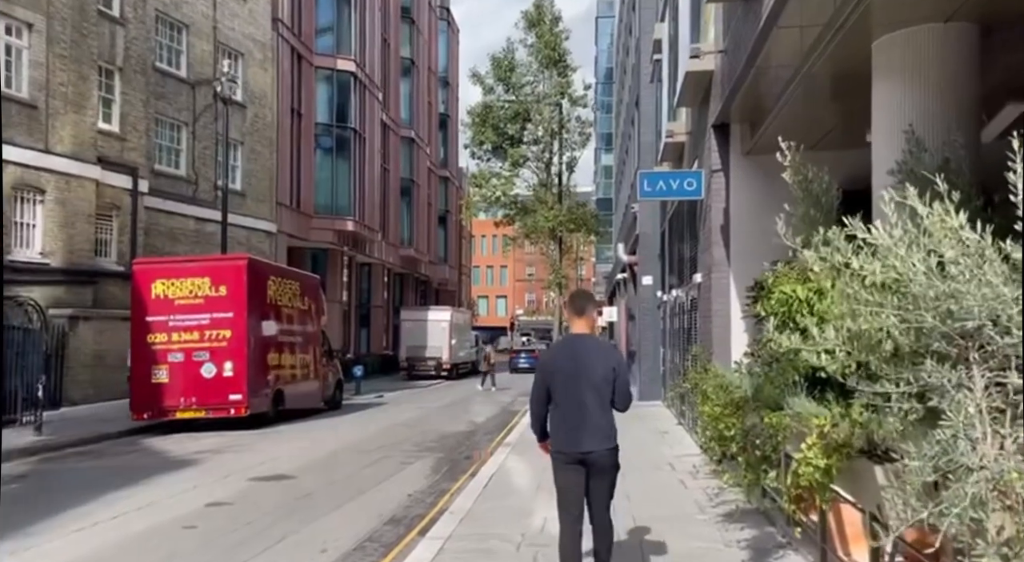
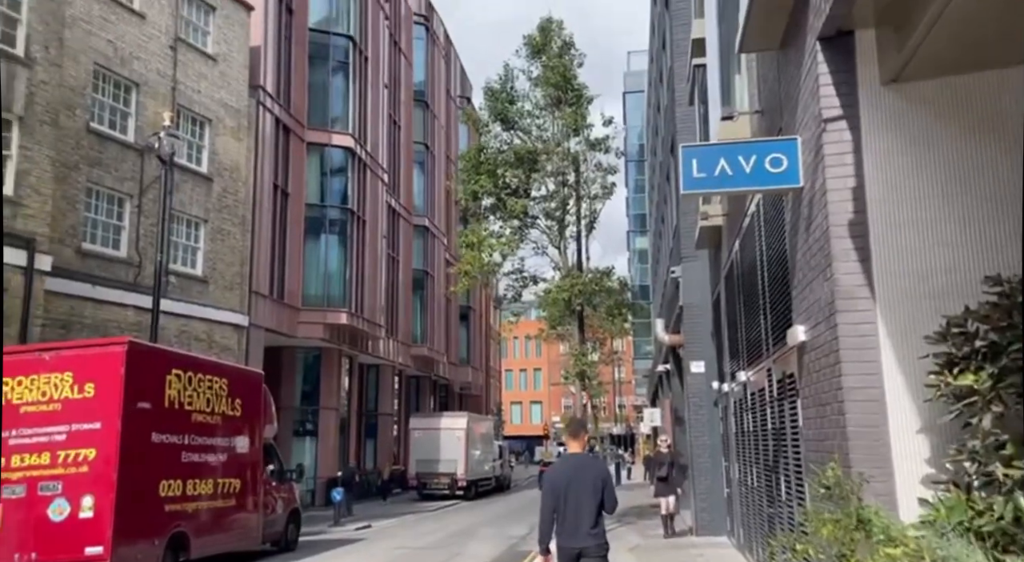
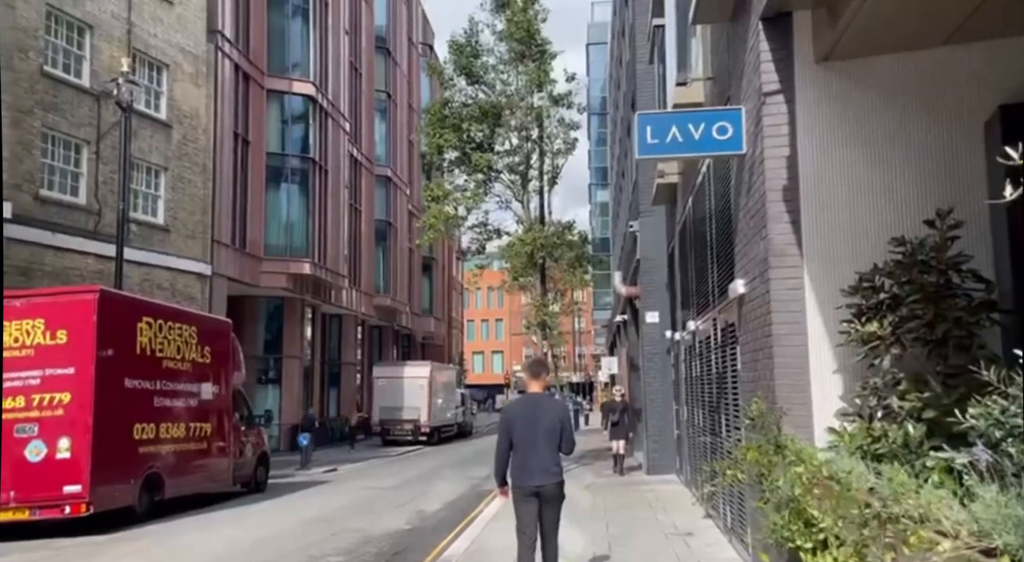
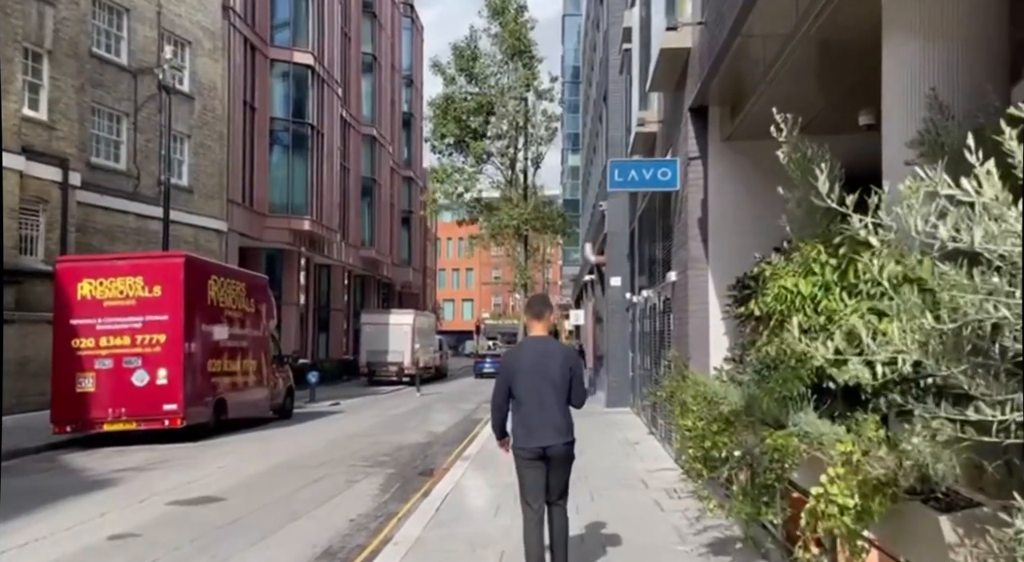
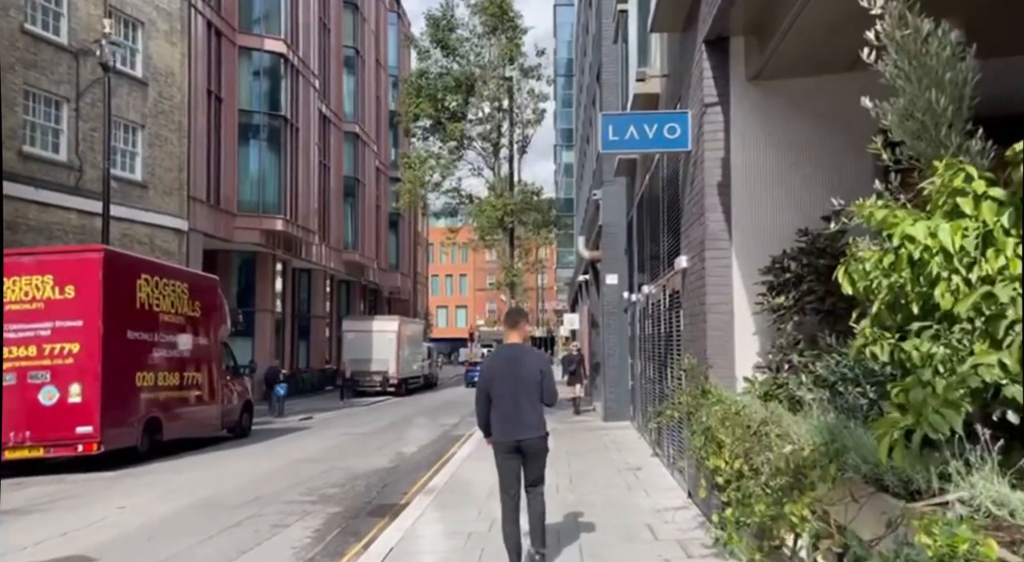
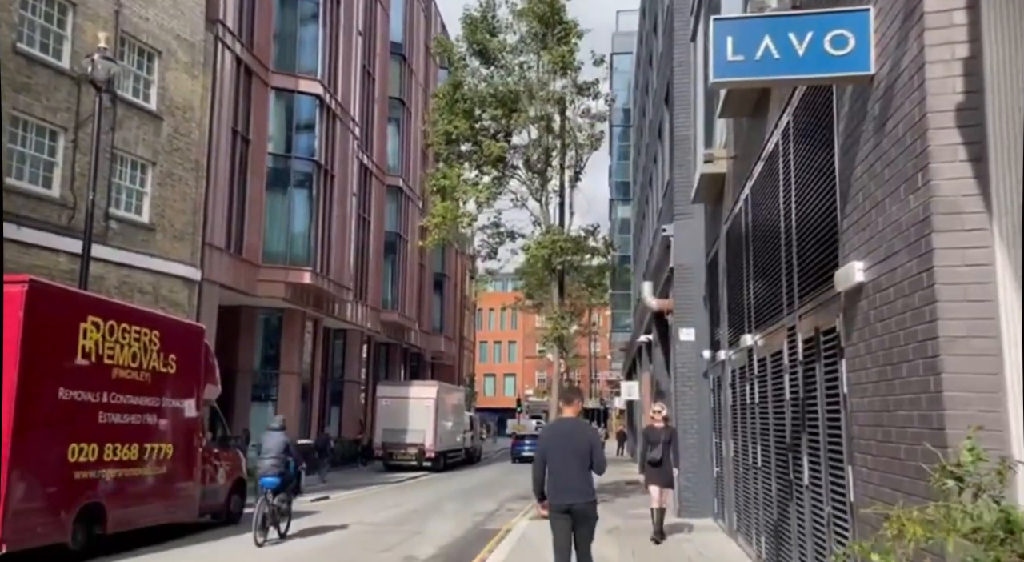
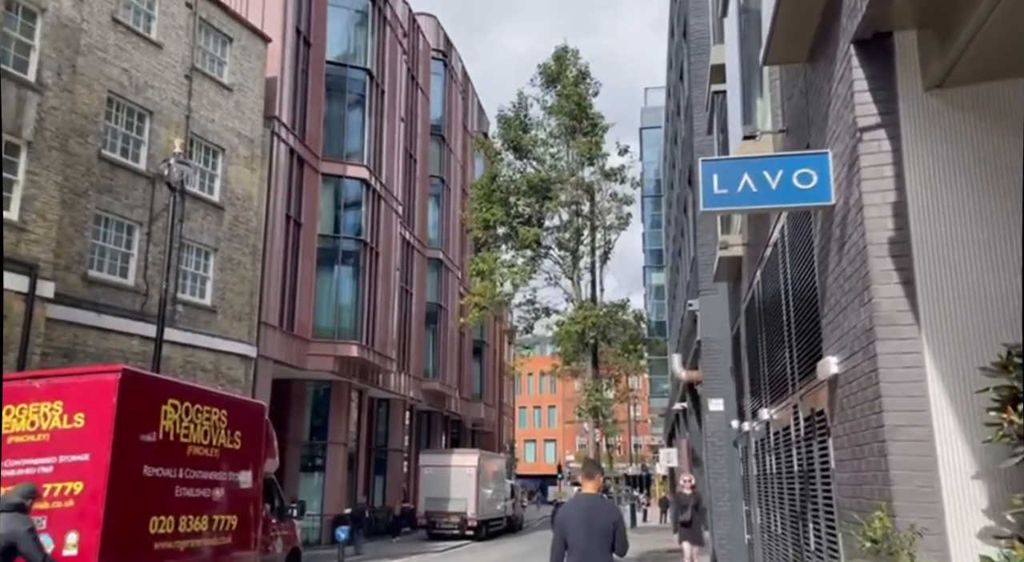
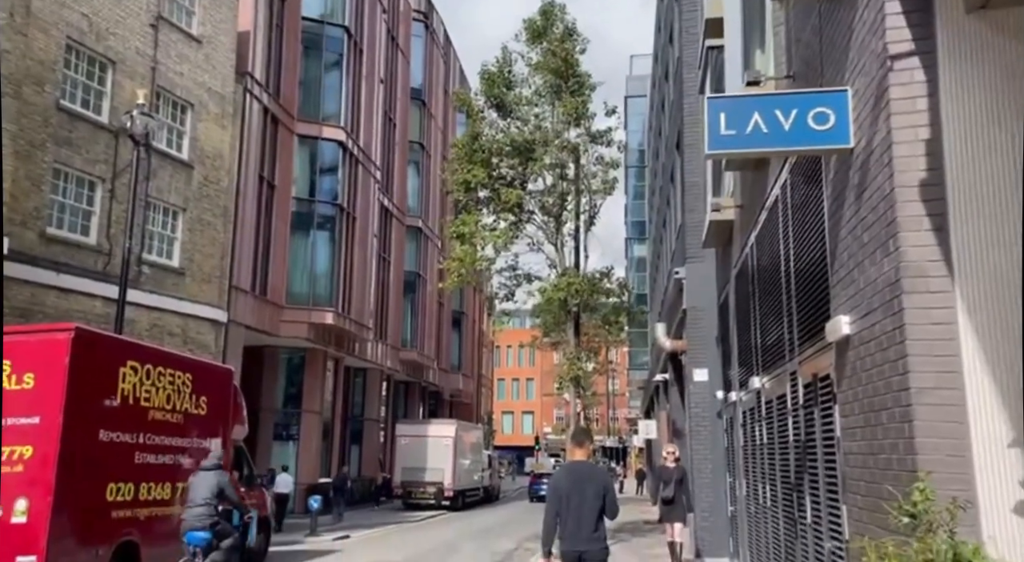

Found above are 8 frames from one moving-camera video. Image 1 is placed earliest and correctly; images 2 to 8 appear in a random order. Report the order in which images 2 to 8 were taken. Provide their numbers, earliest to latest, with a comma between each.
4, 5, 3, 2, 7, 8, 6
